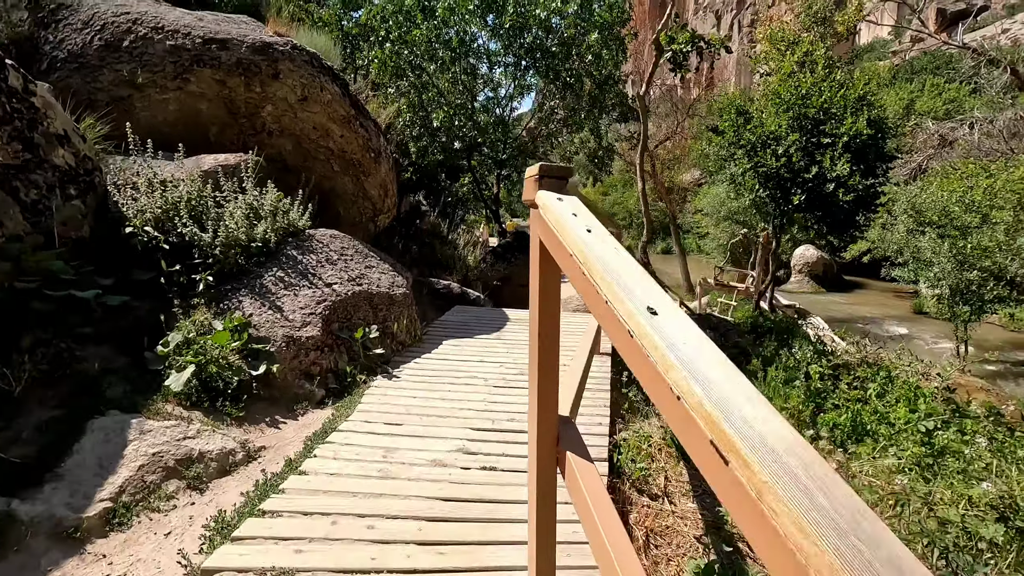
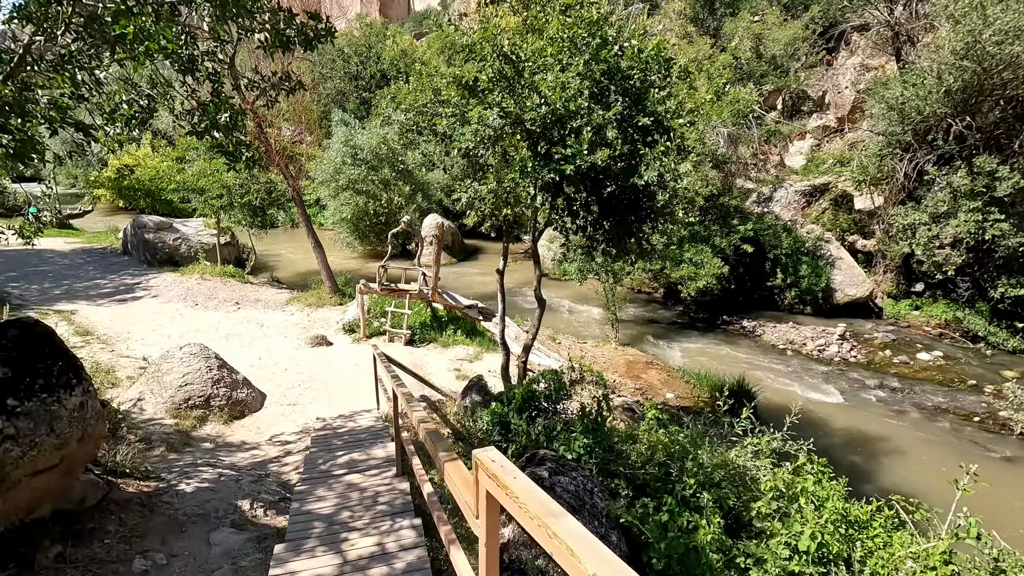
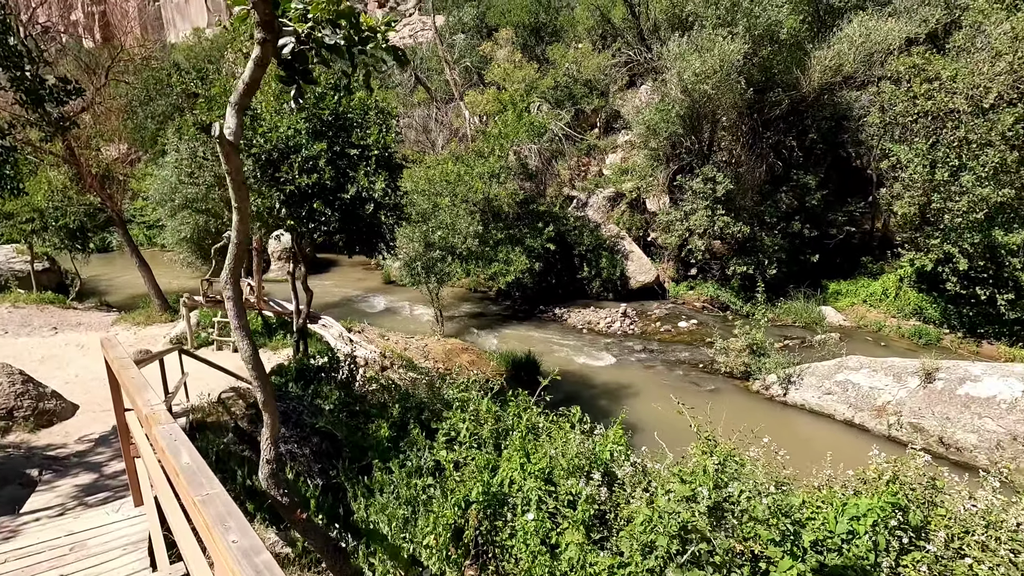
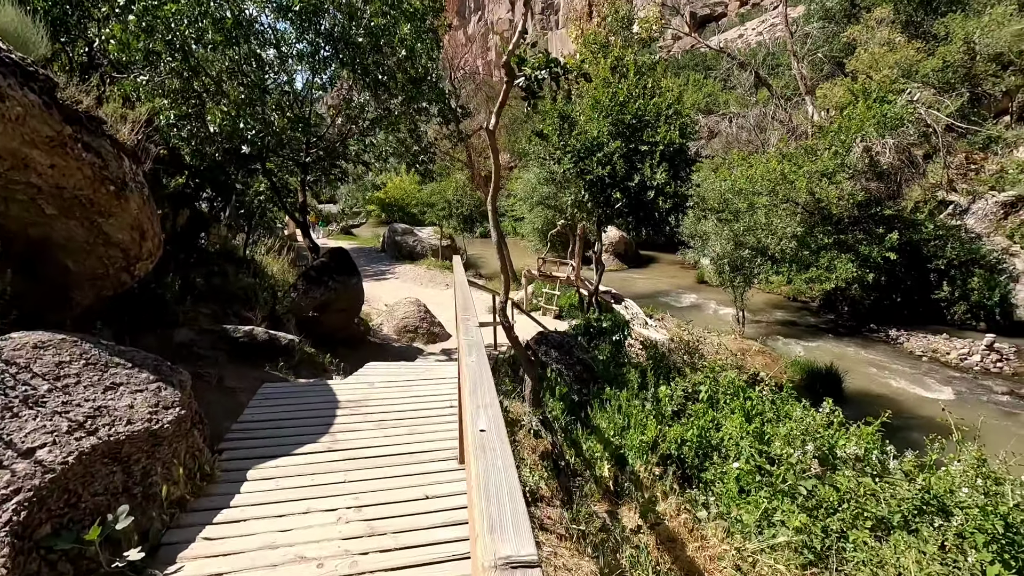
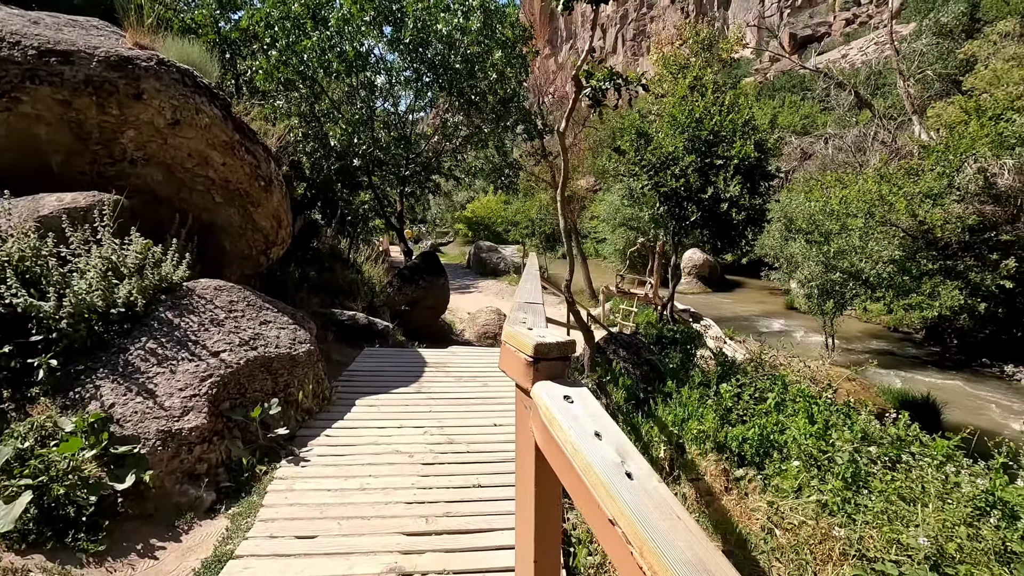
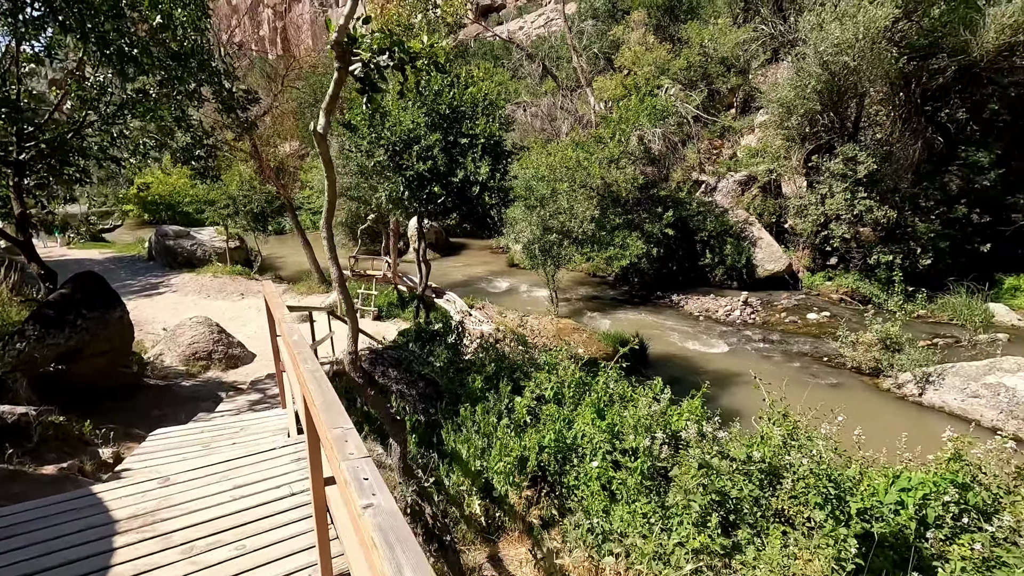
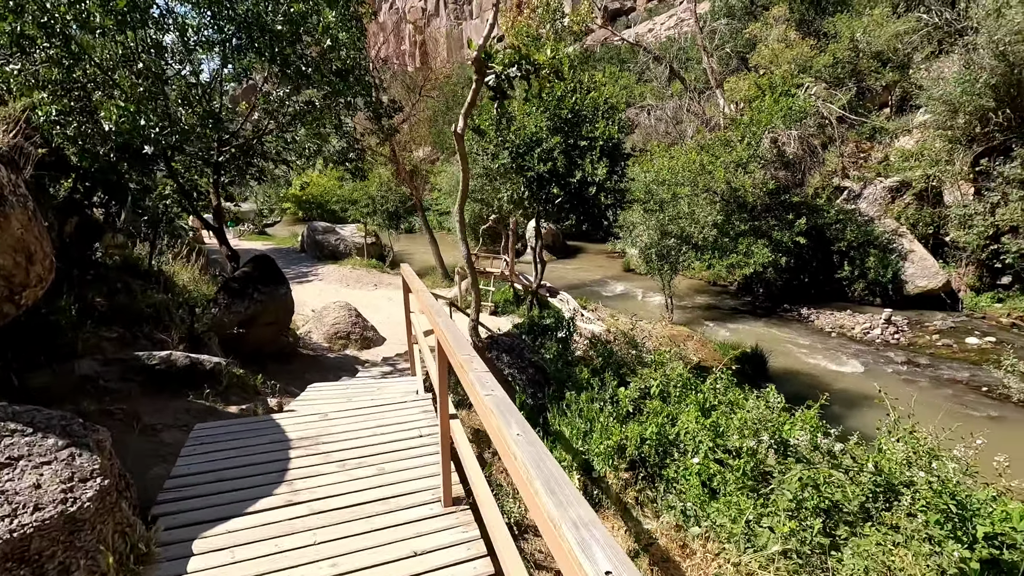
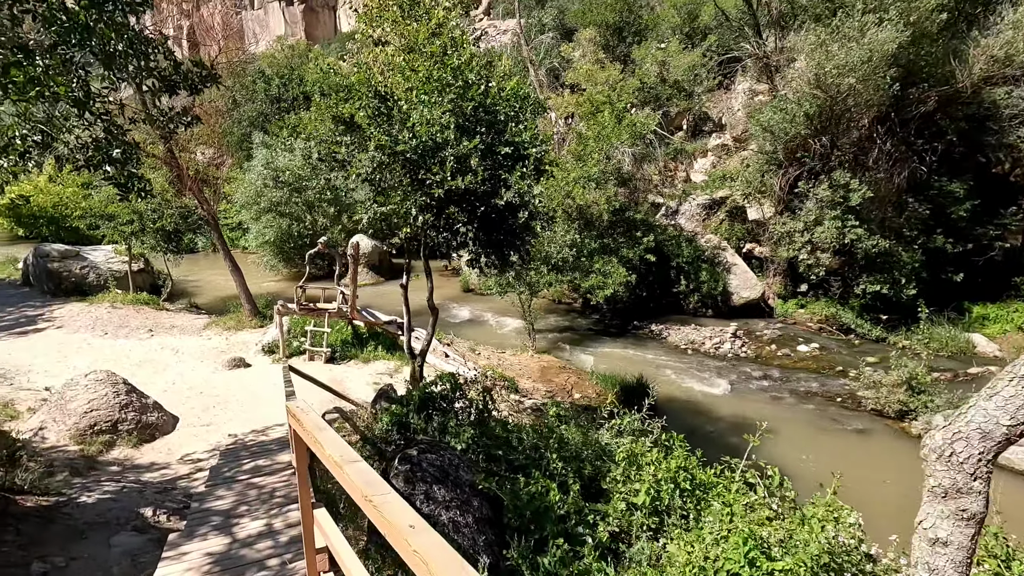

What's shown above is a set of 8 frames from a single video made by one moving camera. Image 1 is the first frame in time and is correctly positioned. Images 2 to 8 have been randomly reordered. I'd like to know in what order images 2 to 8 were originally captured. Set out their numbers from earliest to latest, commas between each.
5, 4, 7, 6, 3, 8, 2
